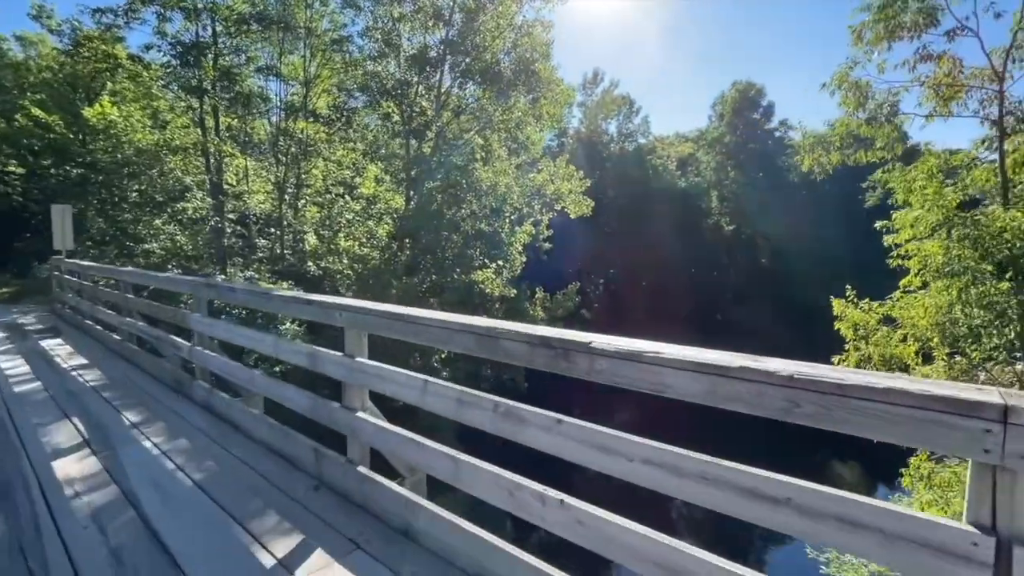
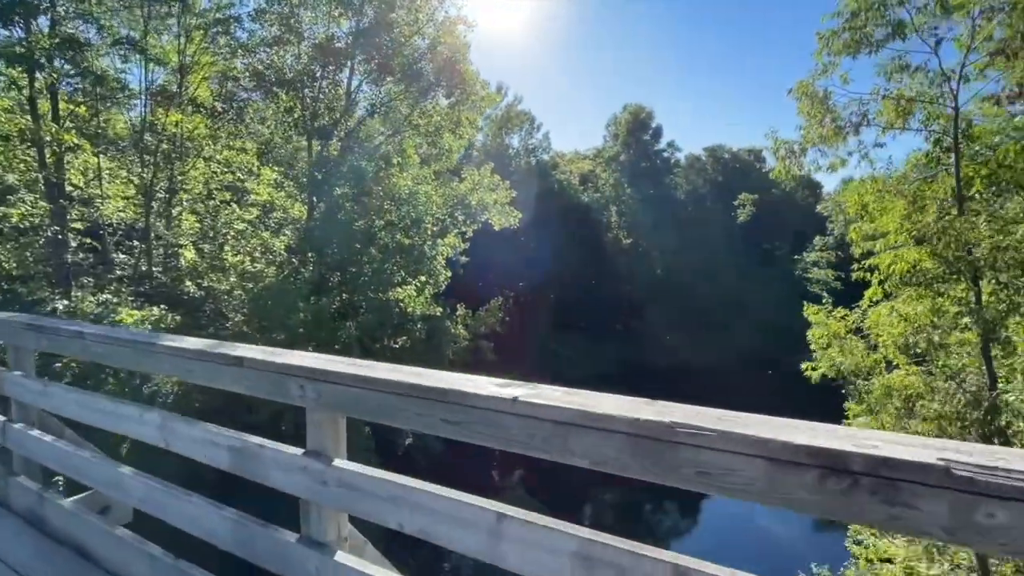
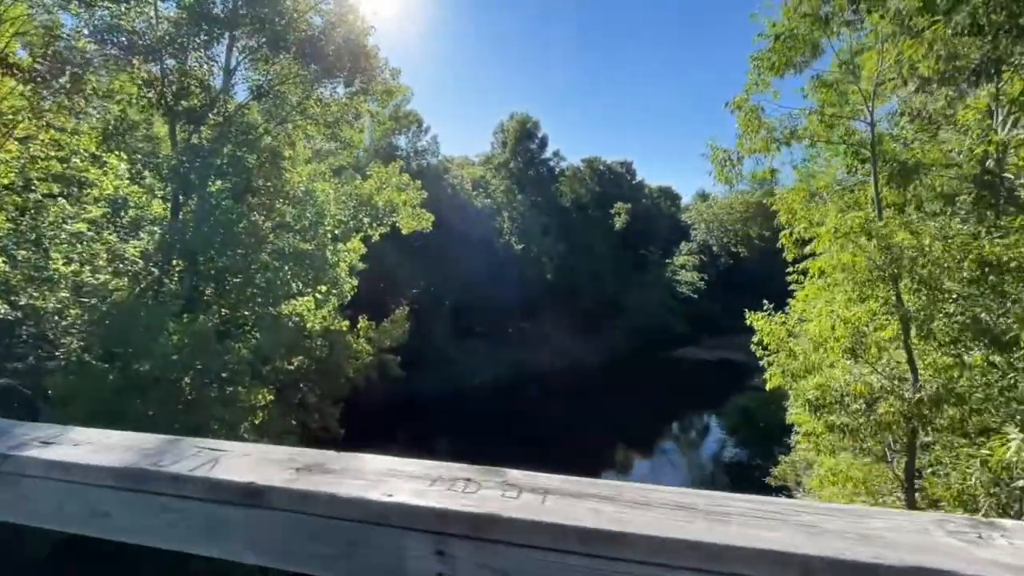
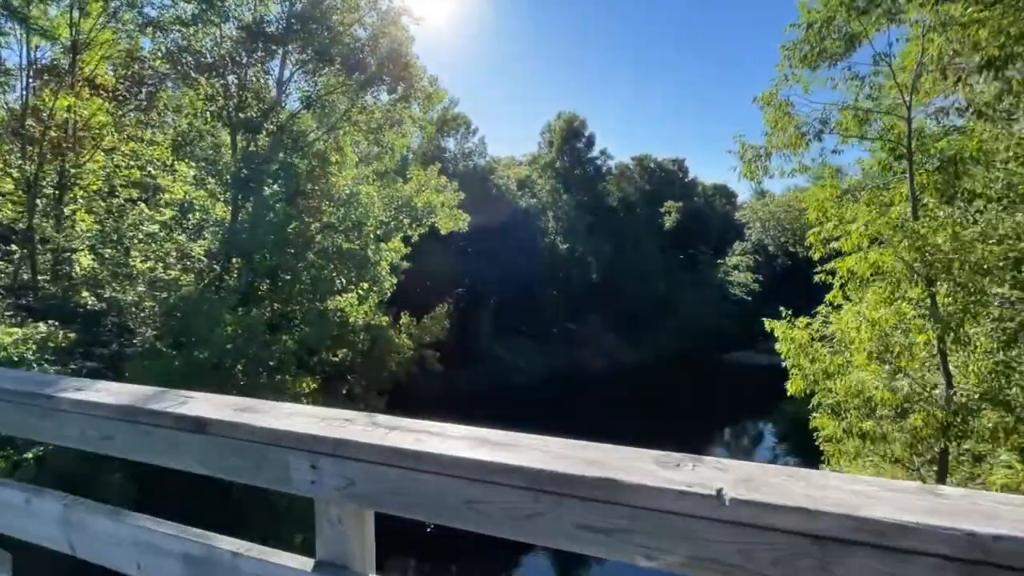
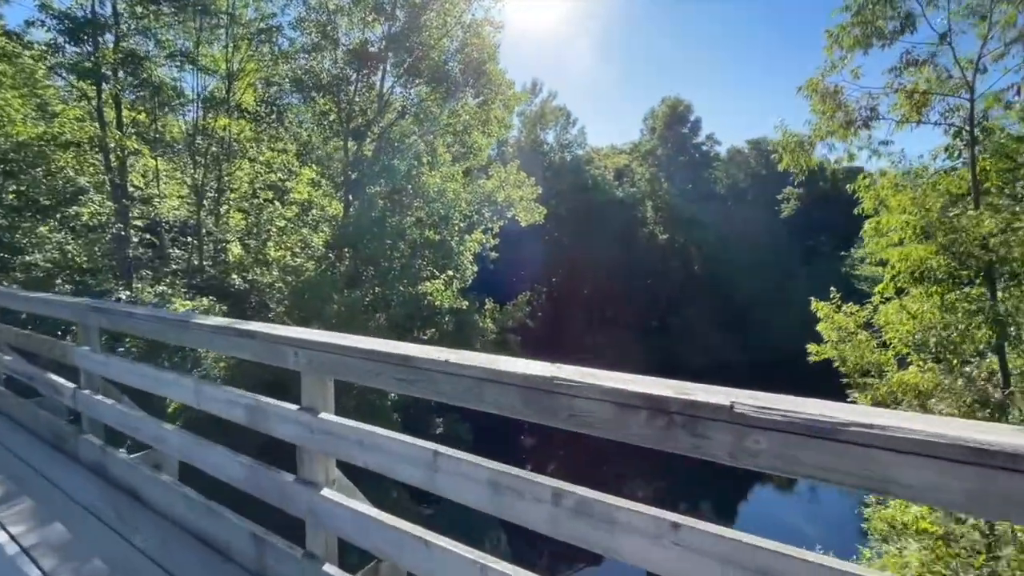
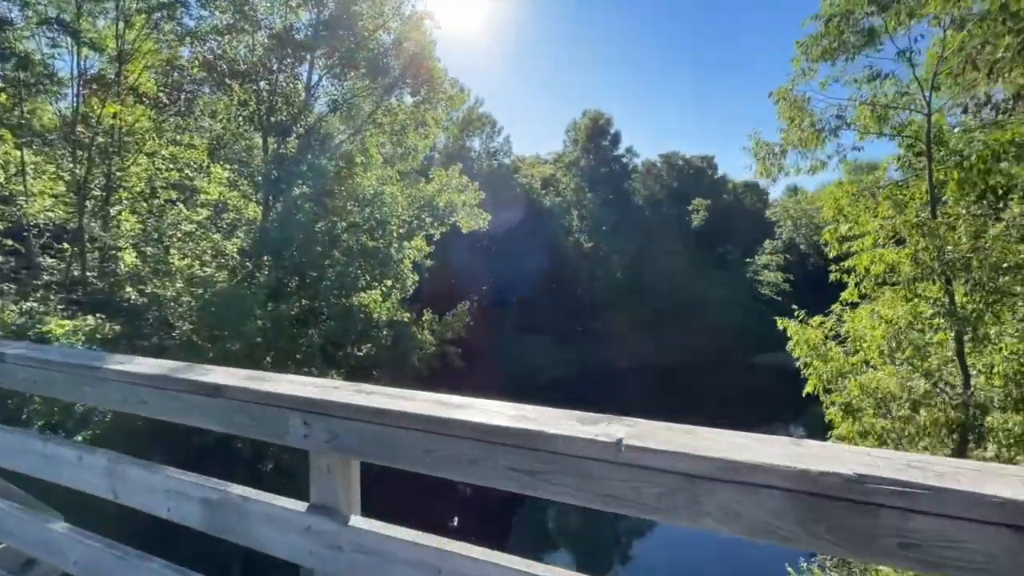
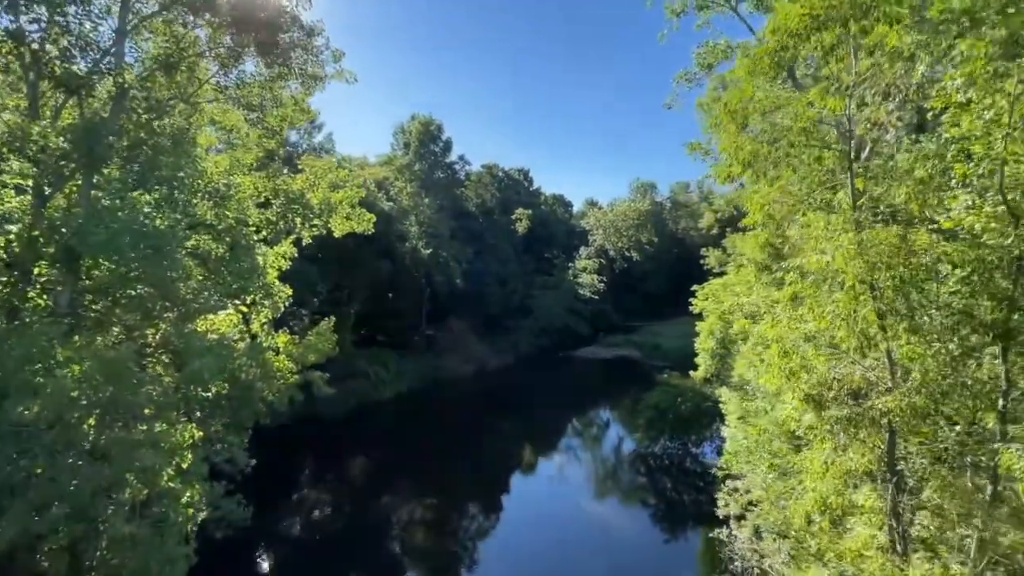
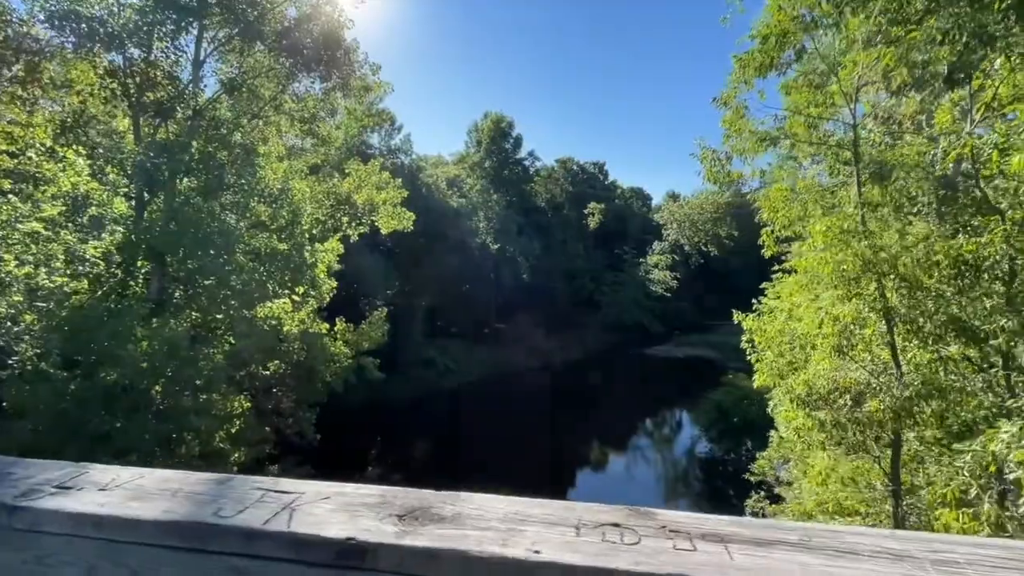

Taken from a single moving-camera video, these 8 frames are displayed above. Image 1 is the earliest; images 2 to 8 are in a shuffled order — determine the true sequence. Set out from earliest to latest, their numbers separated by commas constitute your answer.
5, 2, 6, 4, 3, 8, 7
